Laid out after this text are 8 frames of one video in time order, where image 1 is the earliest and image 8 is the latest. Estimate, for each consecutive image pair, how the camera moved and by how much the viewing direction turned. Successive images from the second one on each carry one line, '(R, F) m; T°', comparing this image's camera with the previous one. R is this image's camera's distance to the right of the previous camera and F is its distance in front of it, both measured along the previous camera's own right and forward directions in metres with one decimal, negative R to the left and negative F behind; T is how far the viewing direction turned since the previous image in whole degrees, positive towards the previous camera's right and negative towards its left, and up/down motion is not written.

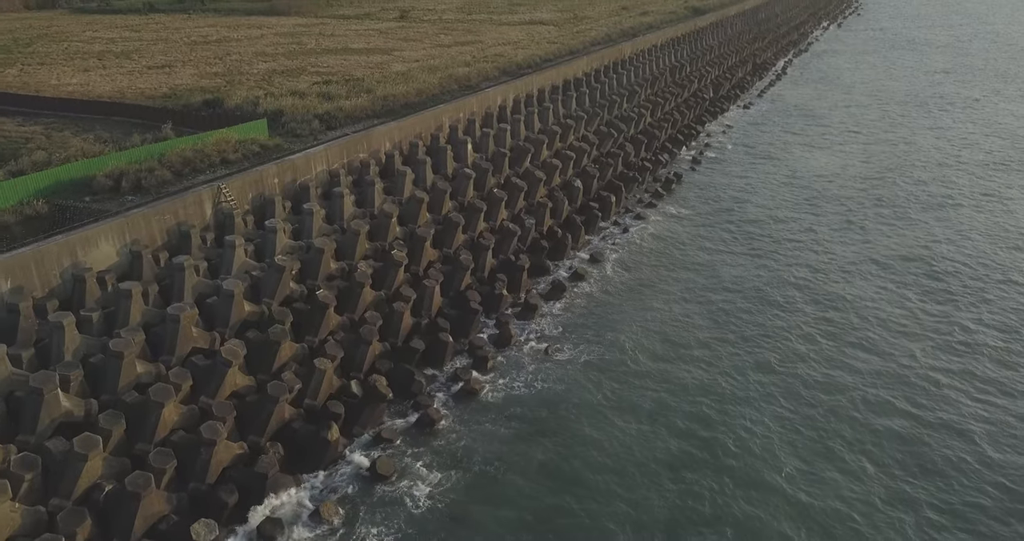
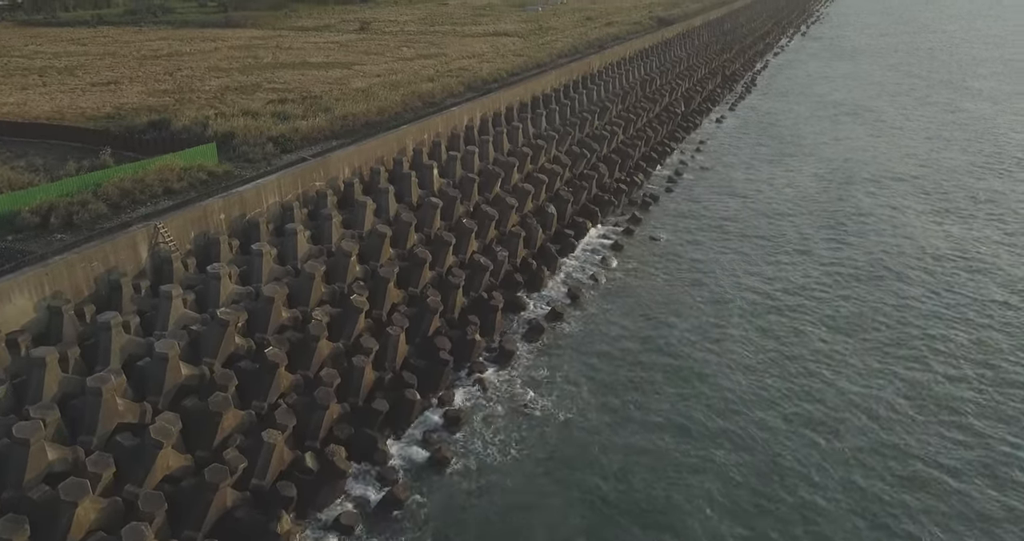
(-0.1, +1.0) m; +3°
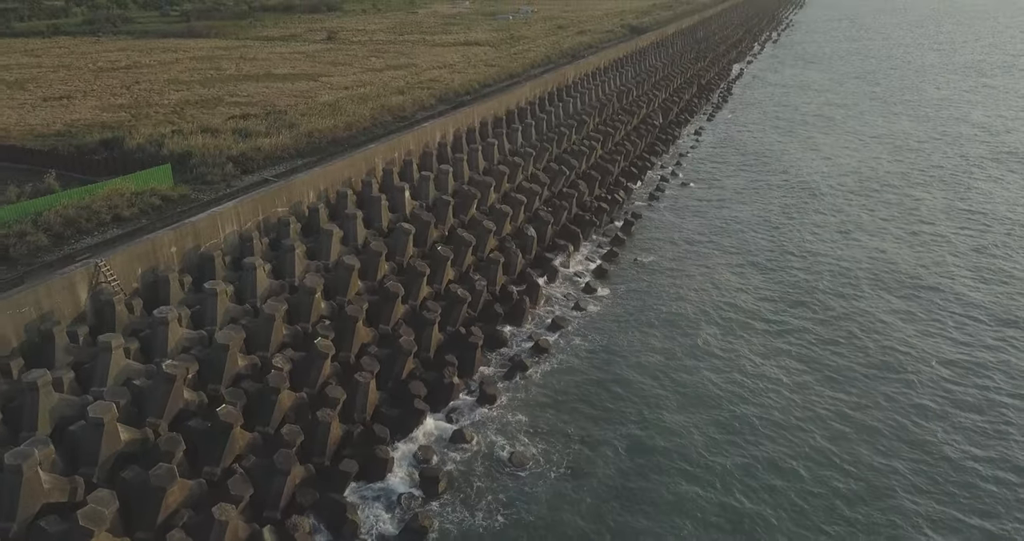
(-0.1, +0.8) m; +2°
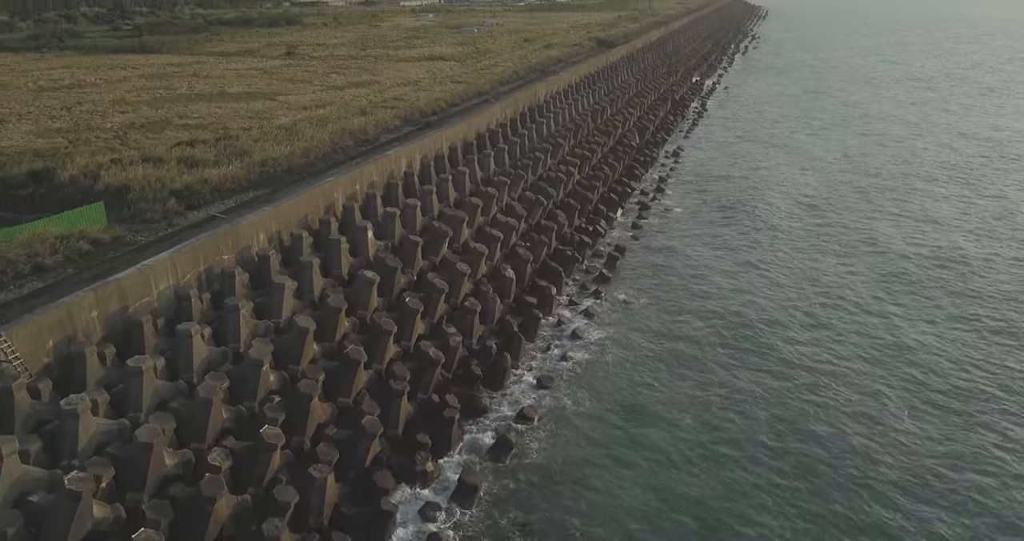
(-0.1, +1.3) m; +2°
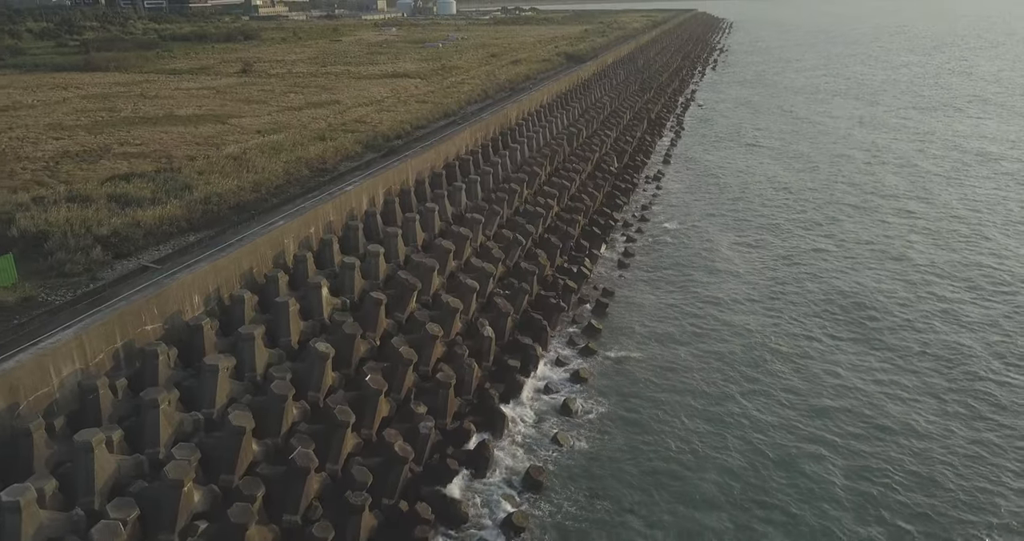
(-0.1, +1.6) m; +2°
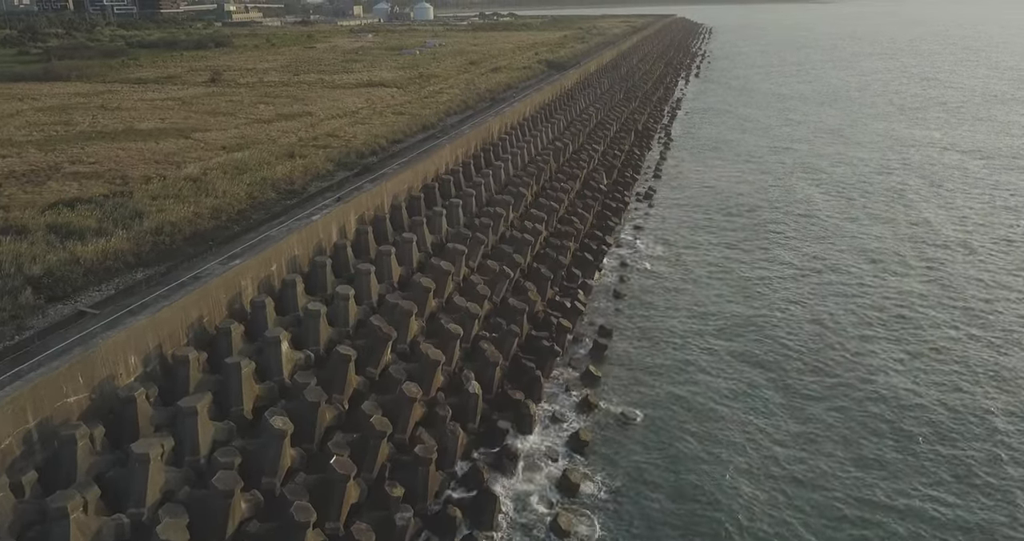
(-0.1, +1.3) m; +2°
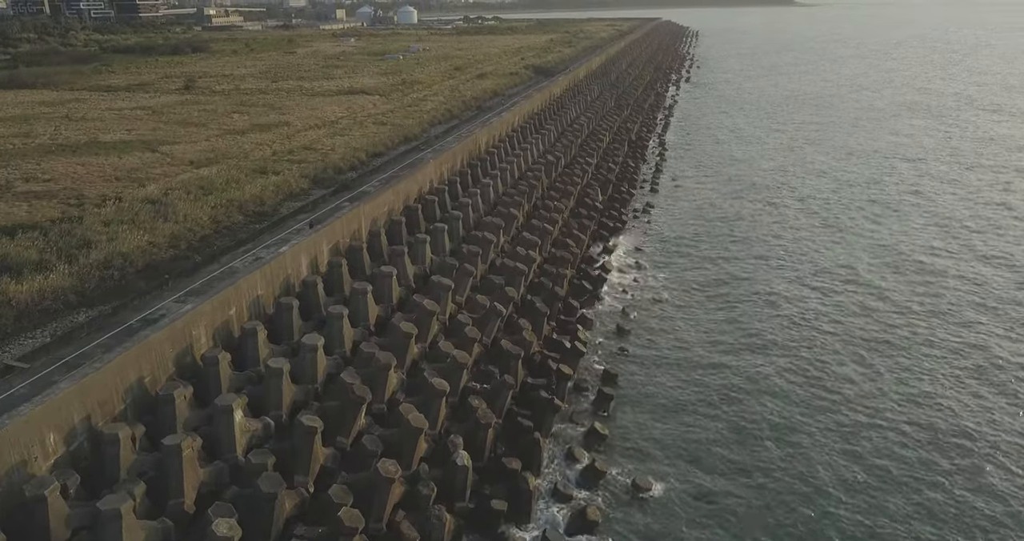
(-0.1, +1.4) m; +1°
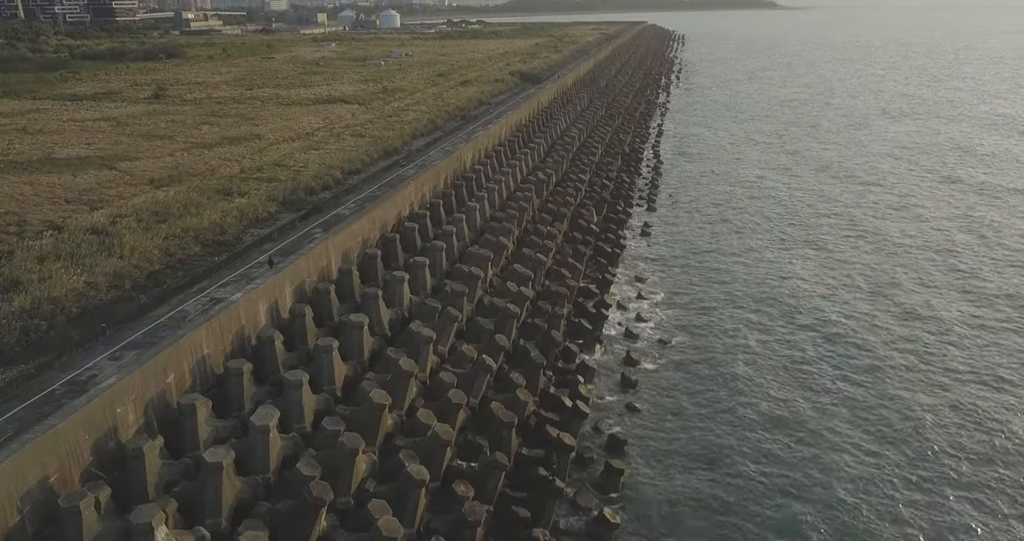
(-0.1, +1.5) m; +1°
